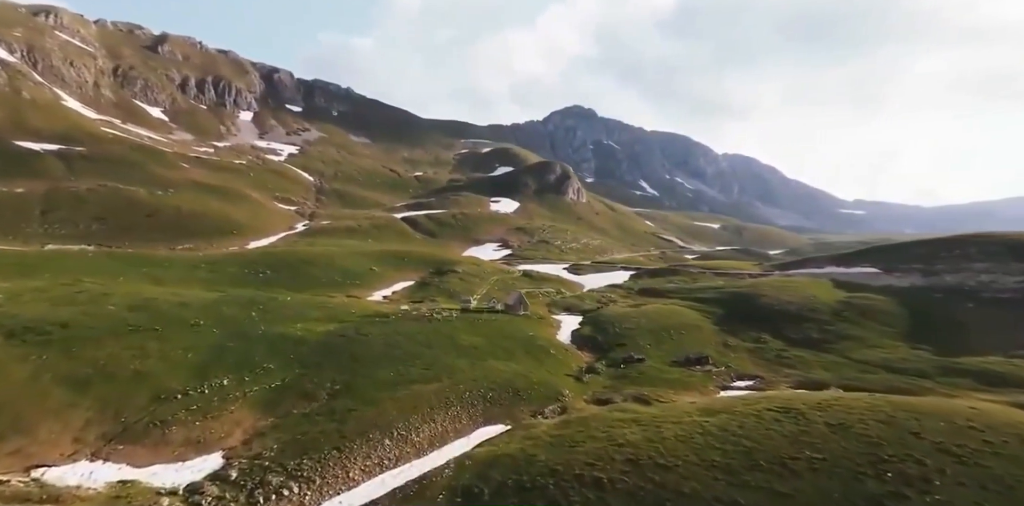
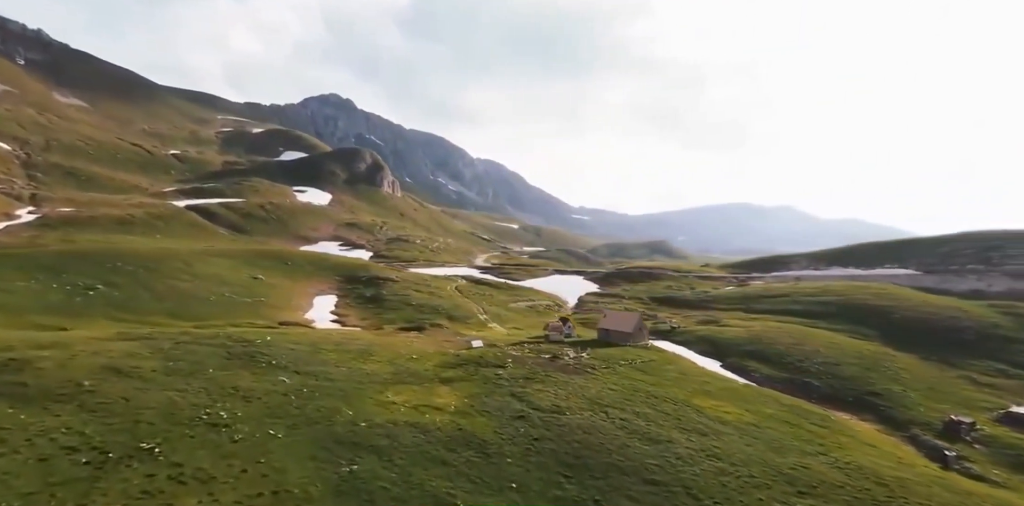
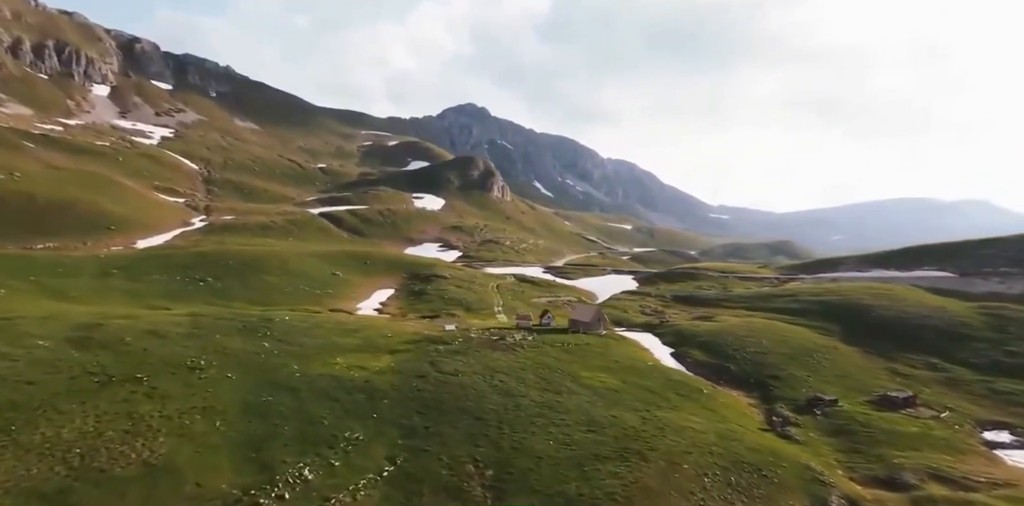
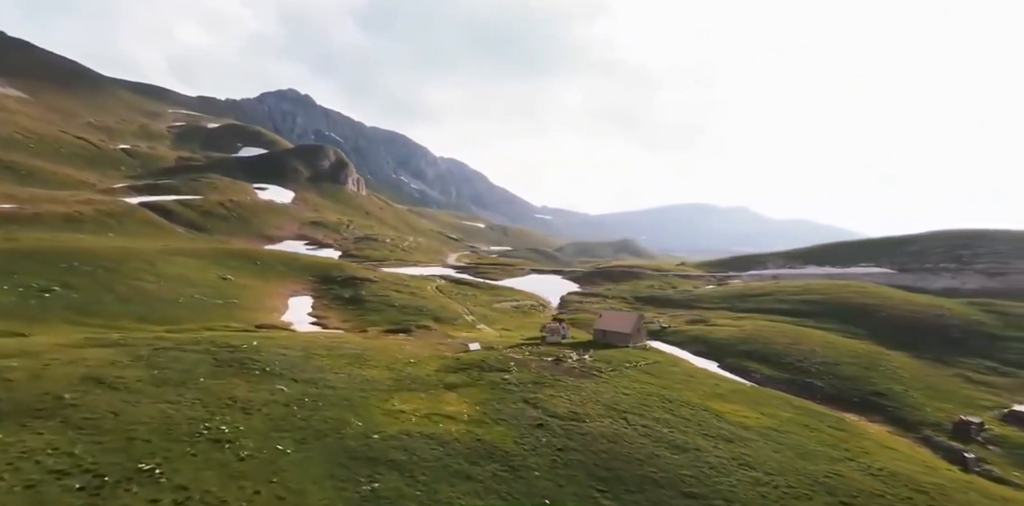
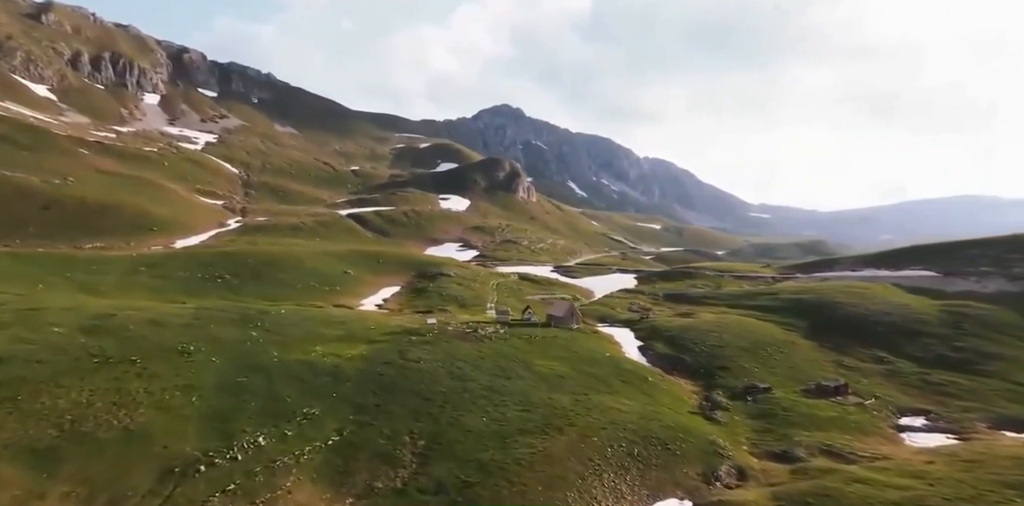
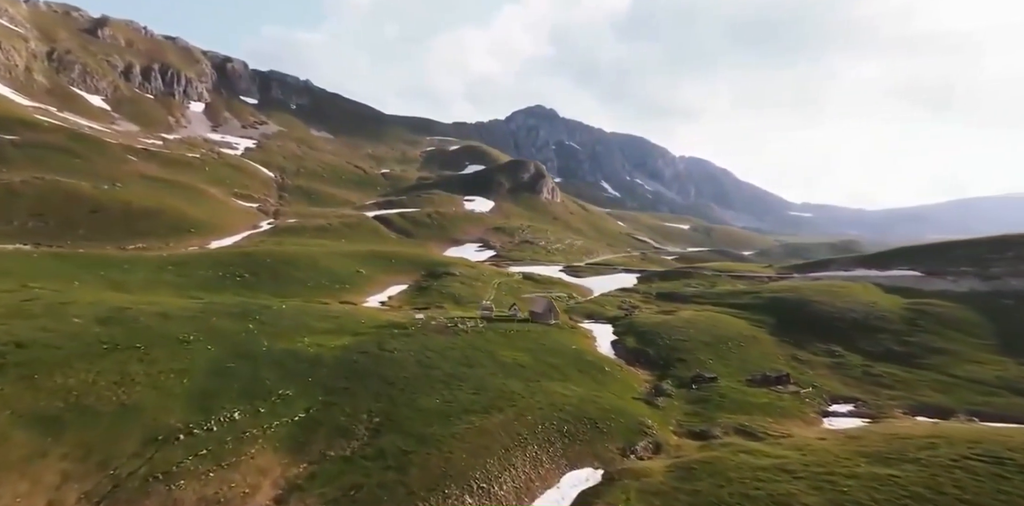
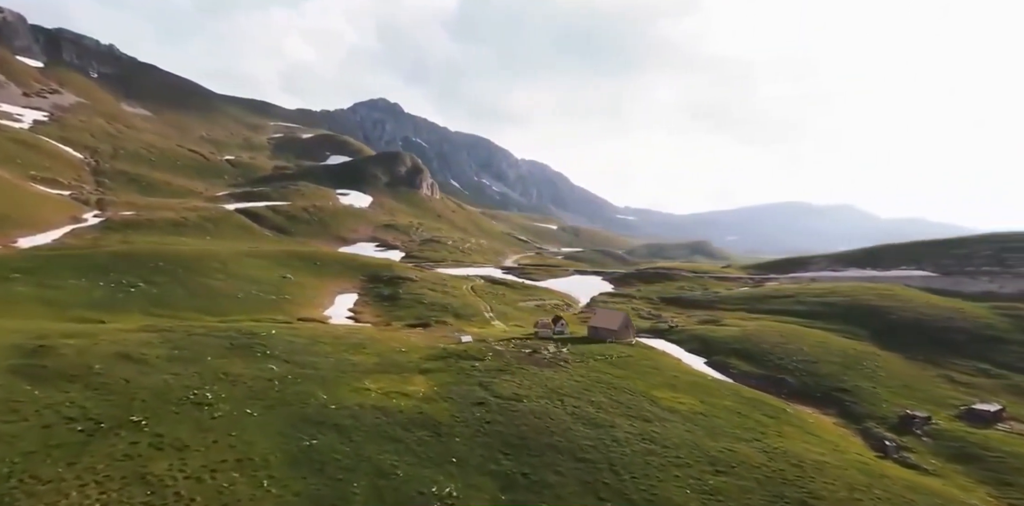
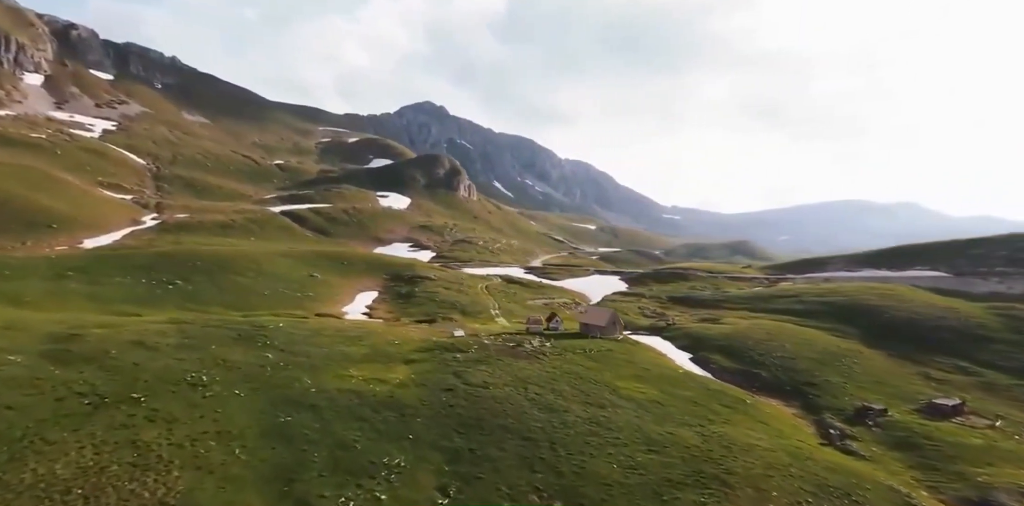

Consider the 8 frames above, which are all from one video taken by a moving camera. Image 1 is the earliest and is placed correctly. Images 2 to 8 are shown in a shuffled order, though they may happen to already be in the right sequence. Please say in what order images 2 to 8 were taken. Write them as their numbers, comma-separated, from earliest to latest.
6, 5, 3, 8, 7, 2, 4
